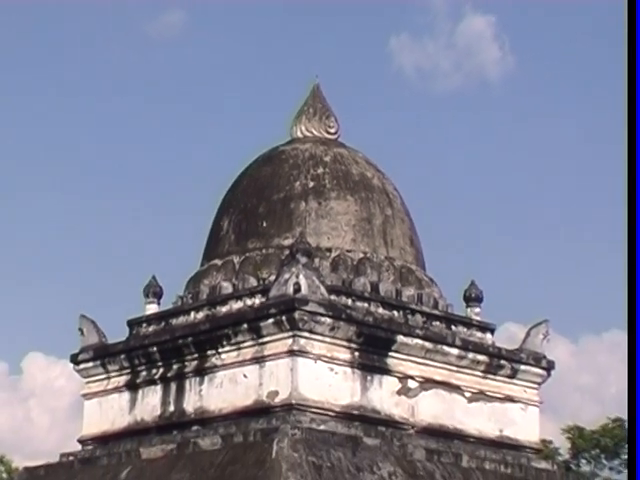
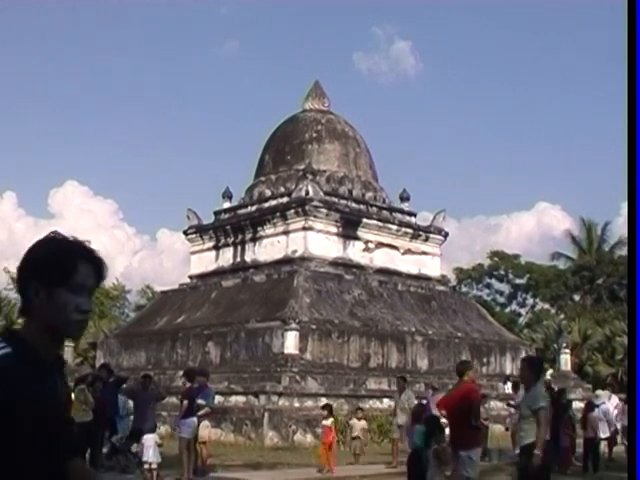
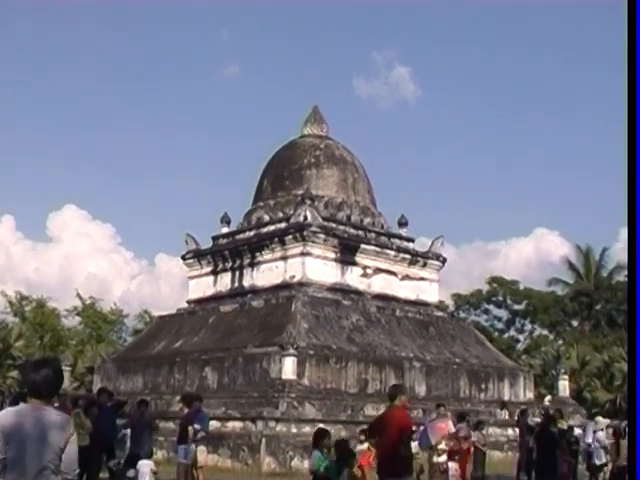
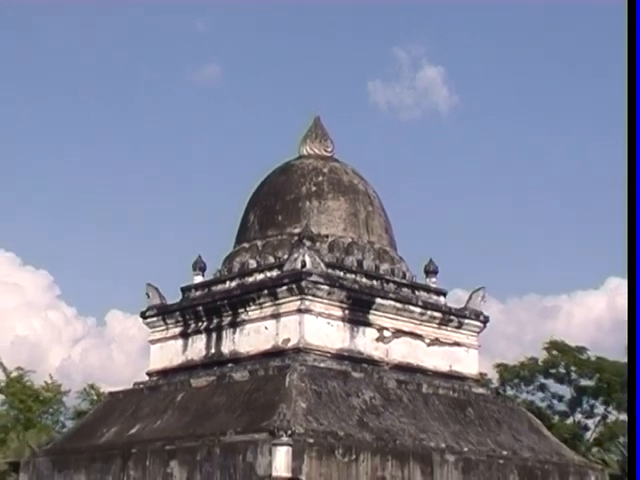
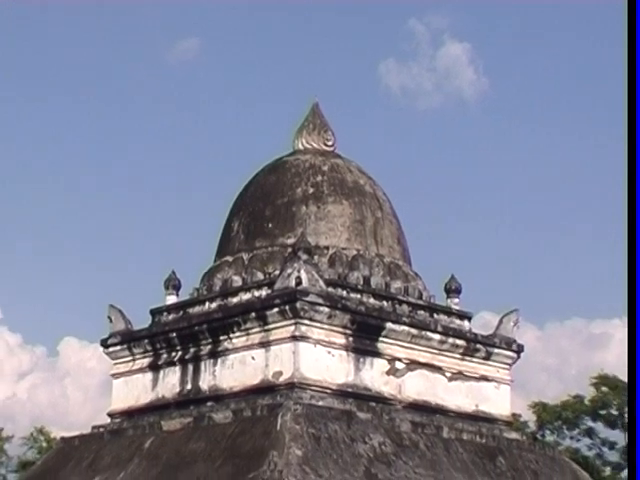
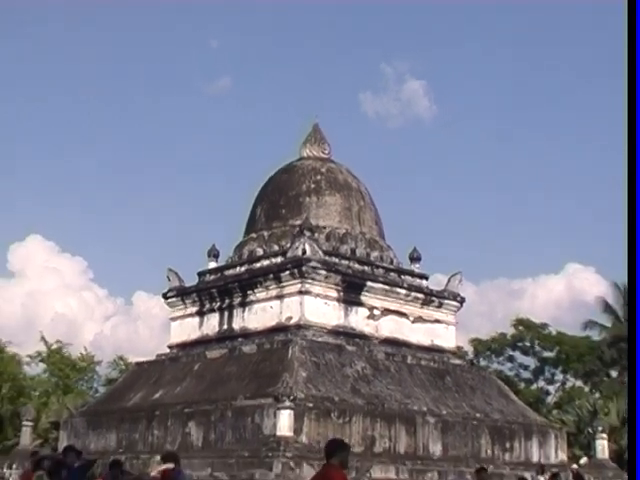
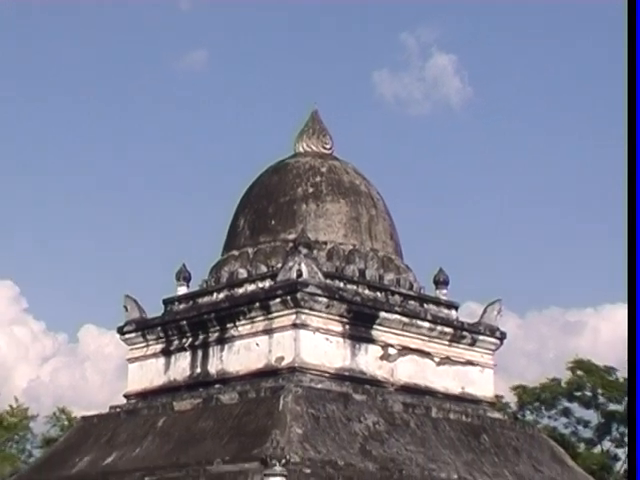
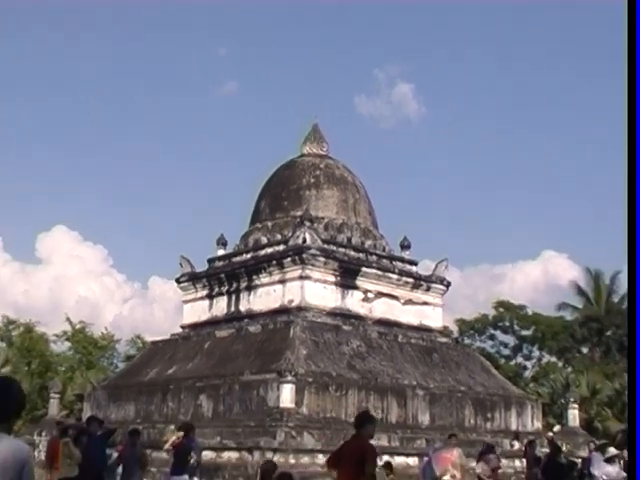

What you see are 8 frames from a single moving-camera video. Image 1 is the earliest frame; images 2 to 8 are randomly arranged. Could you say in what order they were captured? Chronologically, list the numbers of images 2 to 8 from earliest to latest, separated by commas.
5, 7, 4, 6, 8, 3, 2
